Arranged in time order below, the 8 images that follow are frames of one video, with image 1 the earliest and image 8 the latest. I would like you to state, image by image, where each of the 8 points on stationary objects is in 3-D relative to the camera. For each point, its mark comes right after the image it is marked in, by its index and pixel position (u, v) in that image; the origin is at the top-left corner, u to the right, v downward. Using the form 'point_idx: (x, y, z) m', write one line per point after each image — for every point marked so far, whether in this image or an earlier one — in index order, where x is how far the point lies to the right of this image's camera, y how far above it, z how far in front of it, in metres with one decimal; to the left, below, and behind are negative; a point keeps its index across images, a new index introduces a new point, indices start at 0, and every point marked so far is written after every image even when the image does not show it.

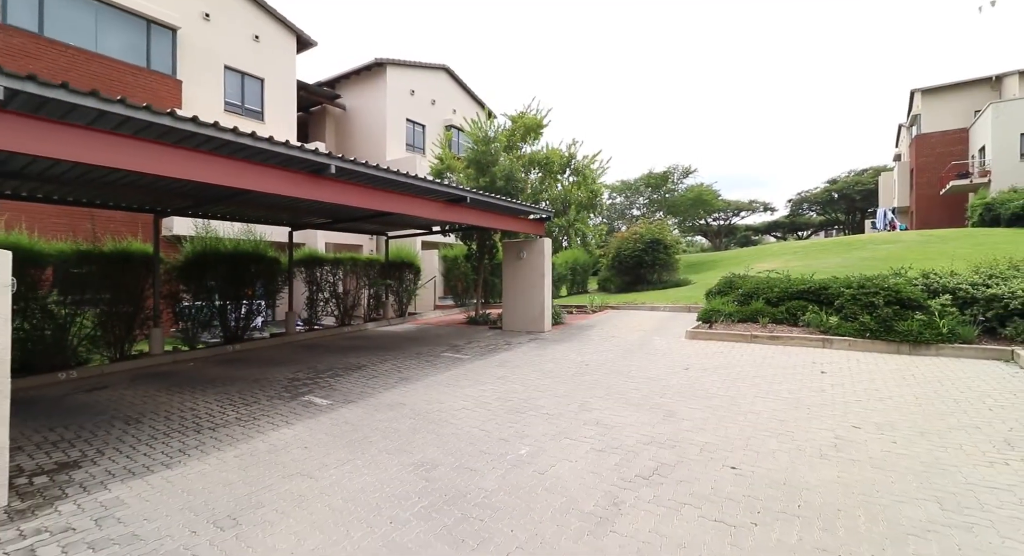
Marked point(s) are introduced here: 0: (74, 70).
0: (-10.2, +4.8, +11.6) m
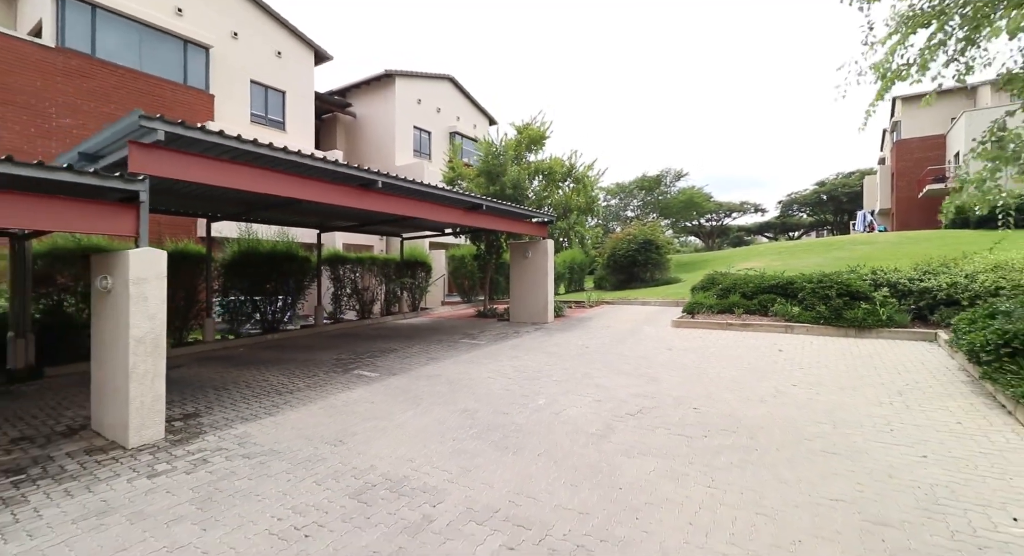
0: (-10.0, +4.9, +12.9) m
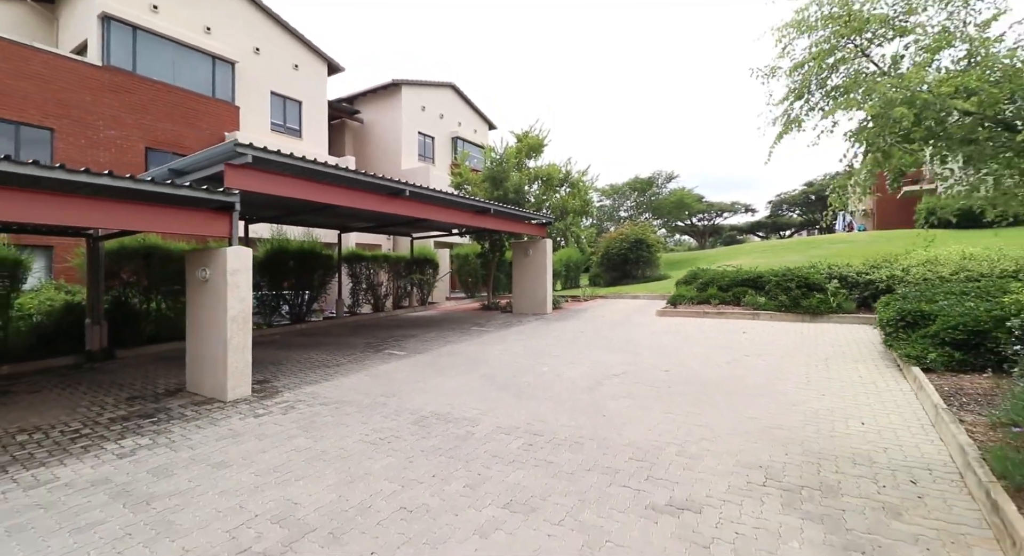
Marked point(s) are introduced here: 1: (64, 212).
0: (-10.0, +5.0, +14.2) m
1: (-5.1, +0.7, +5.5) m
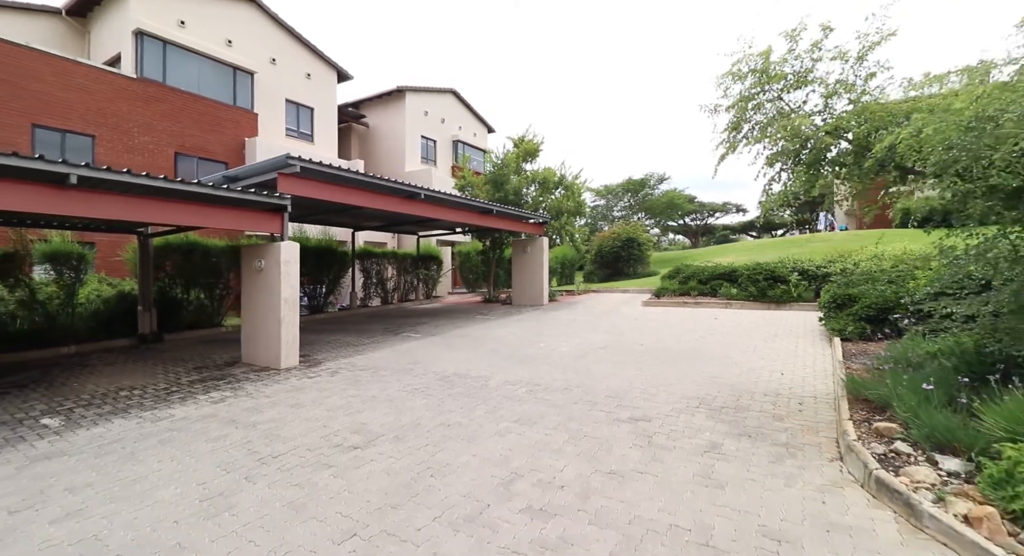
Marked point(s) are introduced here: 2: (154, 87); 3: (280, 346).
0: (-10.0, +5.2, +15.5) m
1: (-5.0, +0.9, +6.9) m
2: (-10.4, +5.6, +14.7) m
3: (-3.5, -1.0, +7.6) m
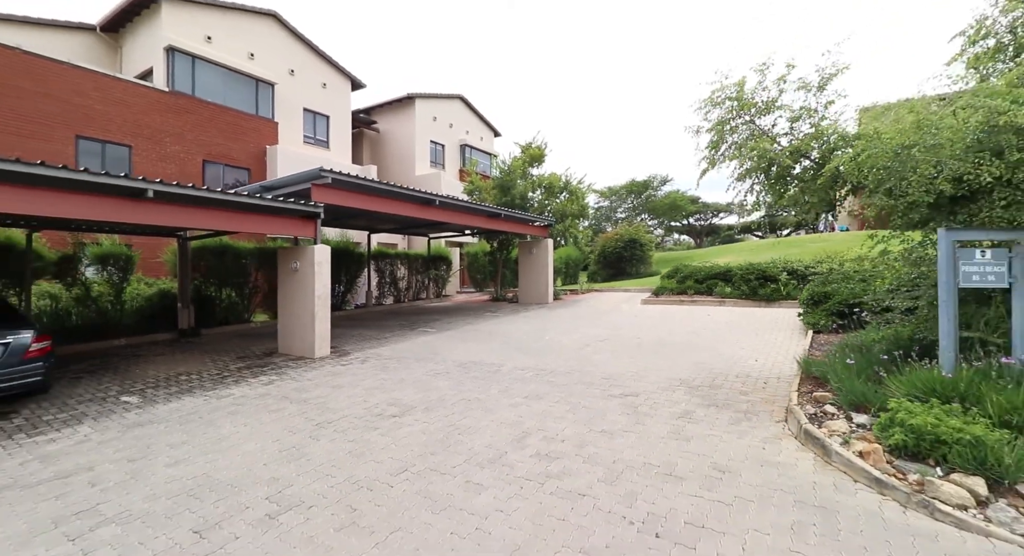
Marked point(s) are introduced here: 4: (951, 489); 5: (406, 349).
0: (-9.8, +5.2, +16.5) m
1: (-4.9, +0.9, +7.8) m
2: (-10.2, +5.6, +15.7) m
3: (-3.3, -1.0, +8.5) m
4: (+2.5, -1.2, +2.9) m
5: (-1.9, -1.3, +9.0) m
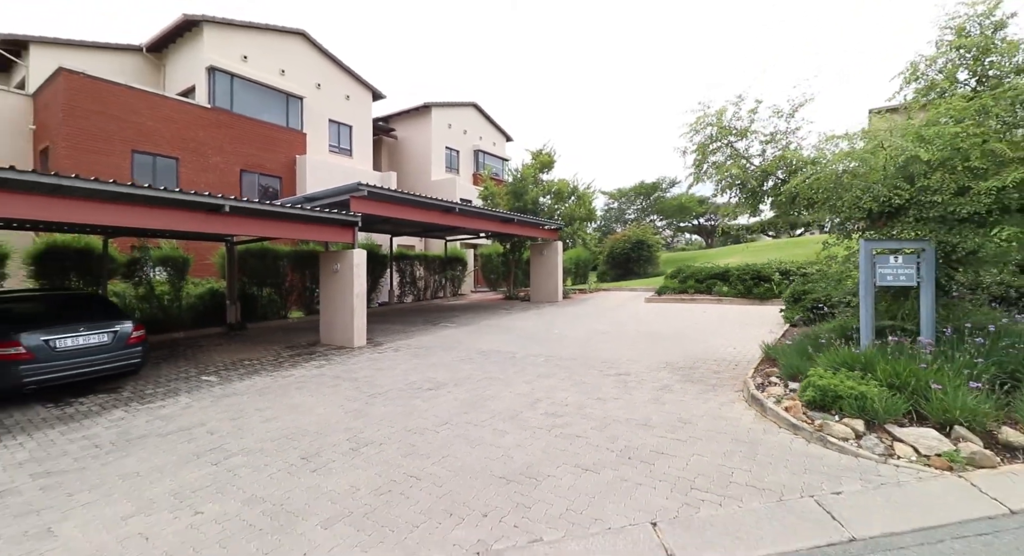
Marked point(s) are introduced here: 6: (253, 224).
0: (-9.3, +5.2, +17.9) m
1: (-4.6, +0.9, +9.1) m
2: (-9.8, +5.6, +17.1) m
3: (-3.1, -1.0, +9.8) m
4: (+2.6, -1.2, +4.0) m
5: (-1.6, -1.3, +10.2) m
6: (-4.6, +1.0, +9.1) m
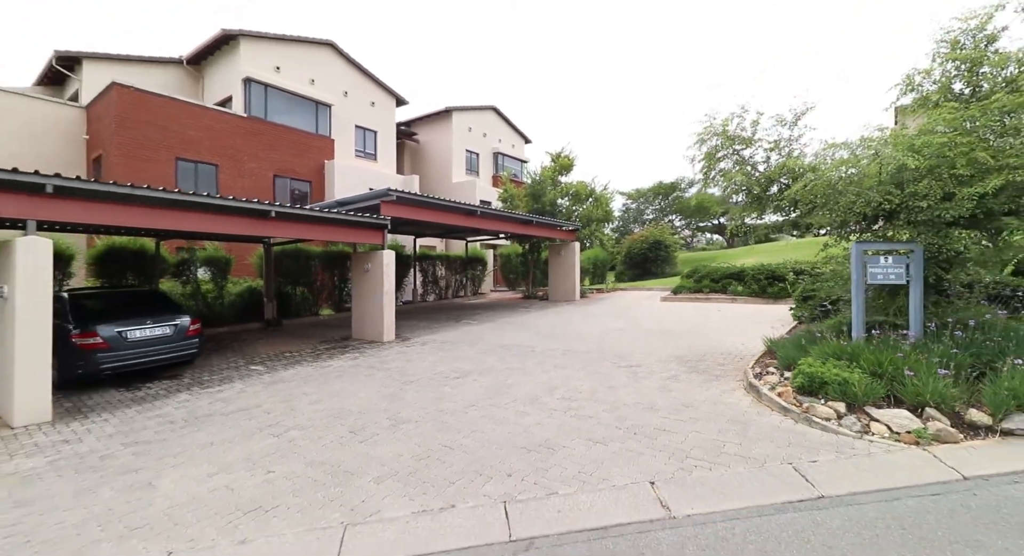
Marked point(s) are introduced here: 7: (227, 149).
0: (-8.6, +5.2, +18.8) m
1: (-4.3, +0.9, +9.9) m
2: (-9.1, +5.6, +18.1) m
3: (-2.7, -1.0, +10.5) m
4: (+2.8, -1.2, +4.5) m
5: (-1.2, -1.2, +10.9) m
6: (-4.2, +1.0, +9.9) m
7: (-9.7, +4.4, +17.1) m
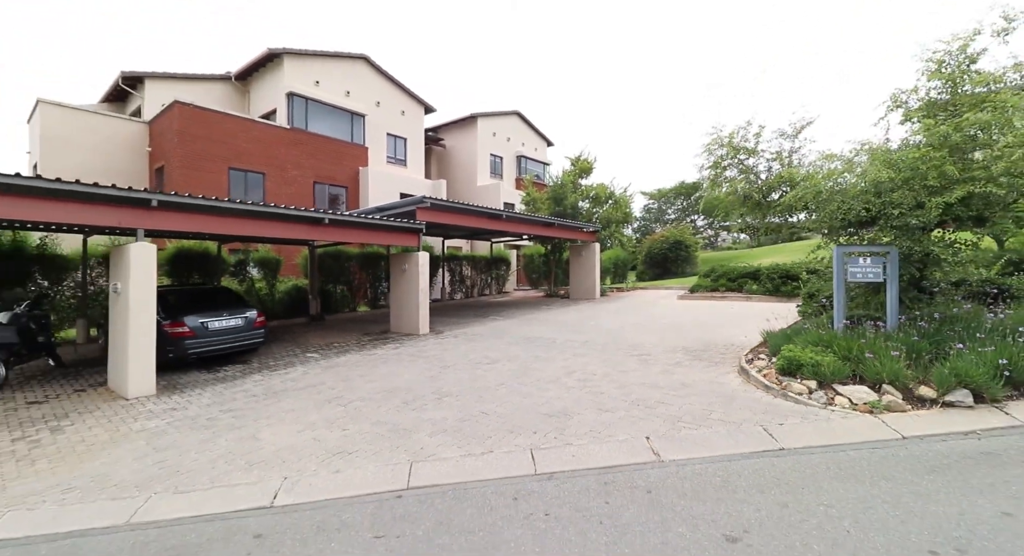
0: (-7.7, +5.2, +20.2) m
1: (-3.8, +0.9, +11.1) m
2: (-8.2, +5.6, +19.5) m
3: (-2.2, -1.0, +11.6) m
4: (+3.1, -1.2, +5.4) m
5: (-0.7, -1.2, +11.9) m
6: (-3.7, +1.0, +11.1) m
7: (-8.8, +4.4, +18.5) m
